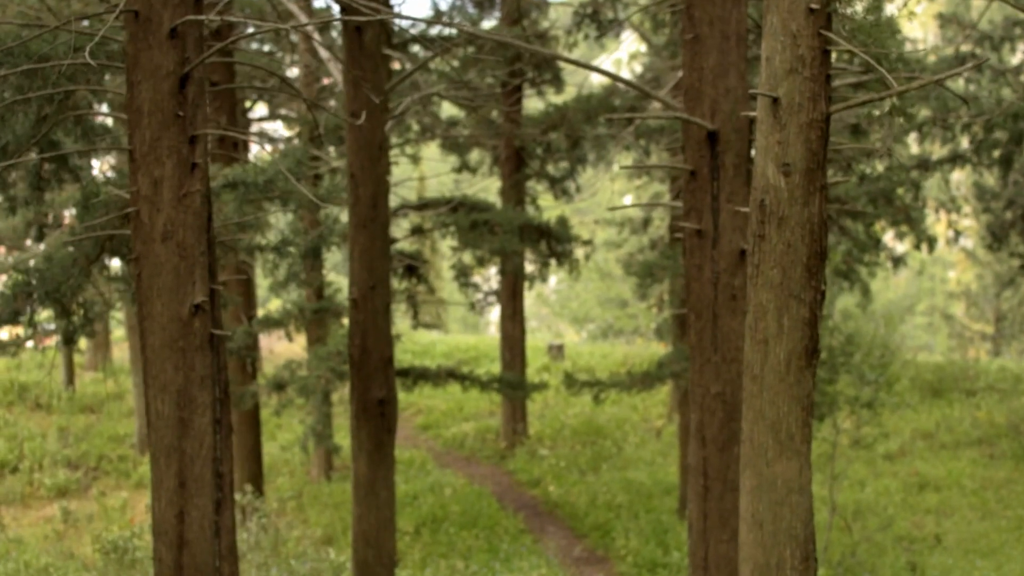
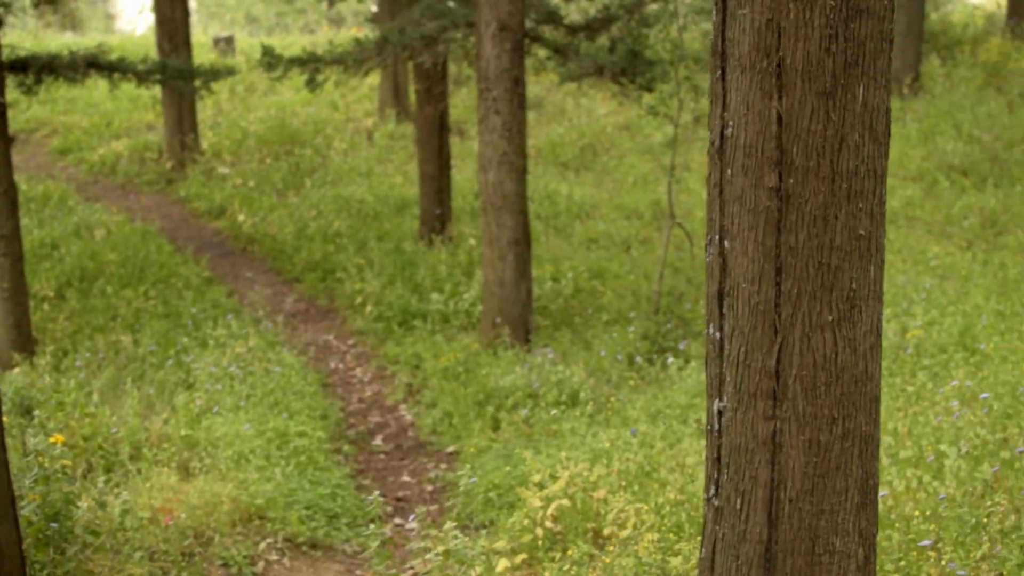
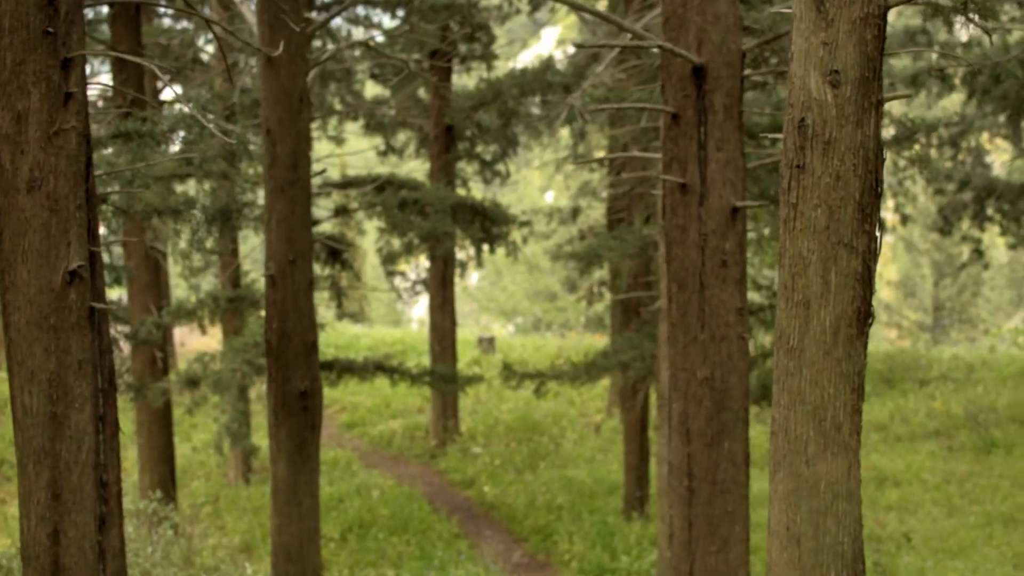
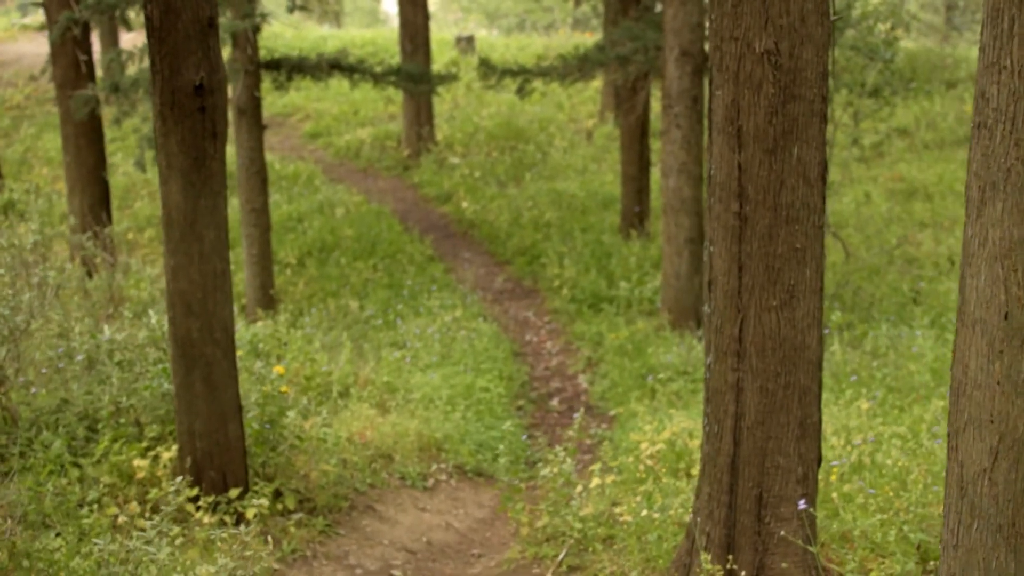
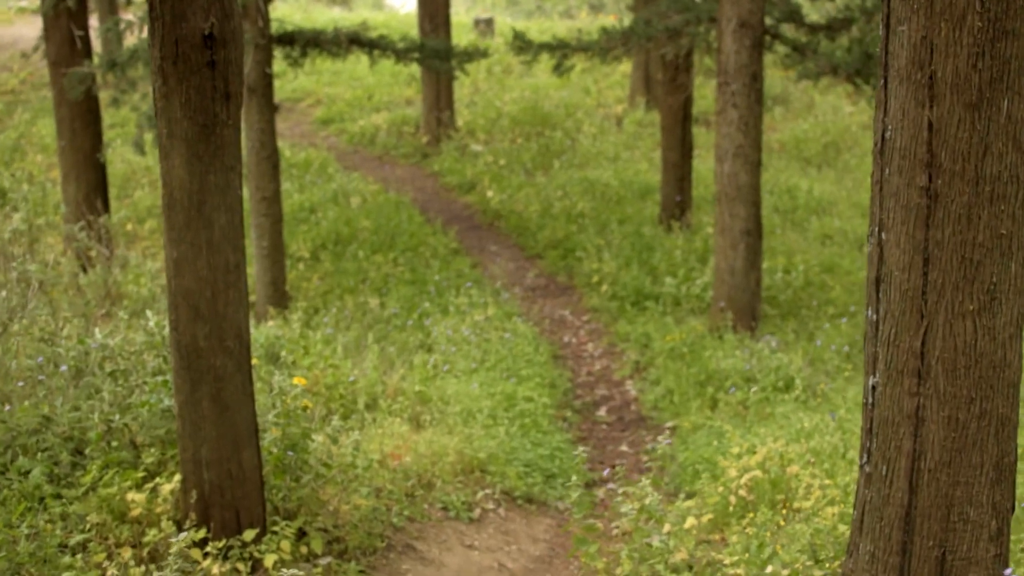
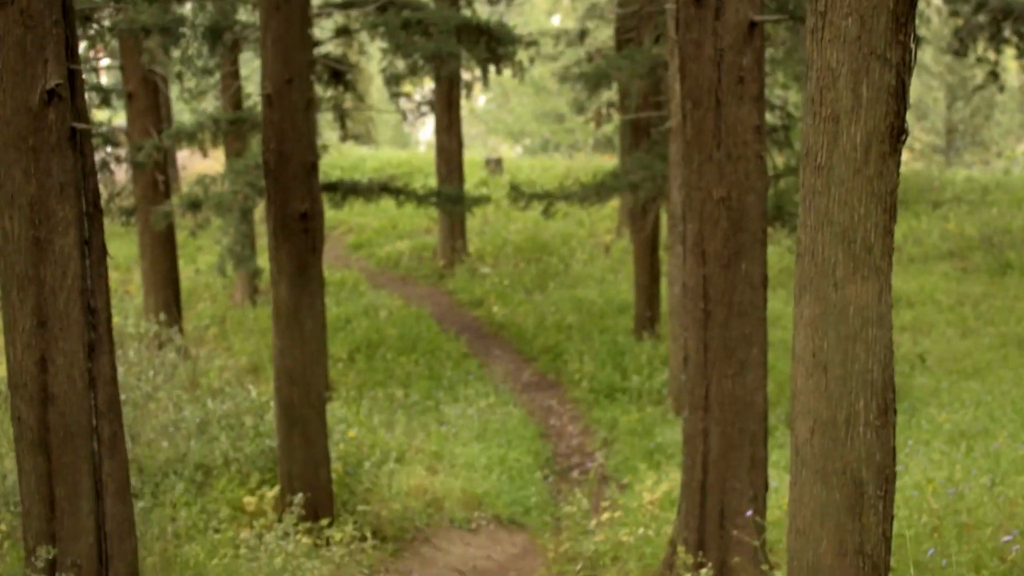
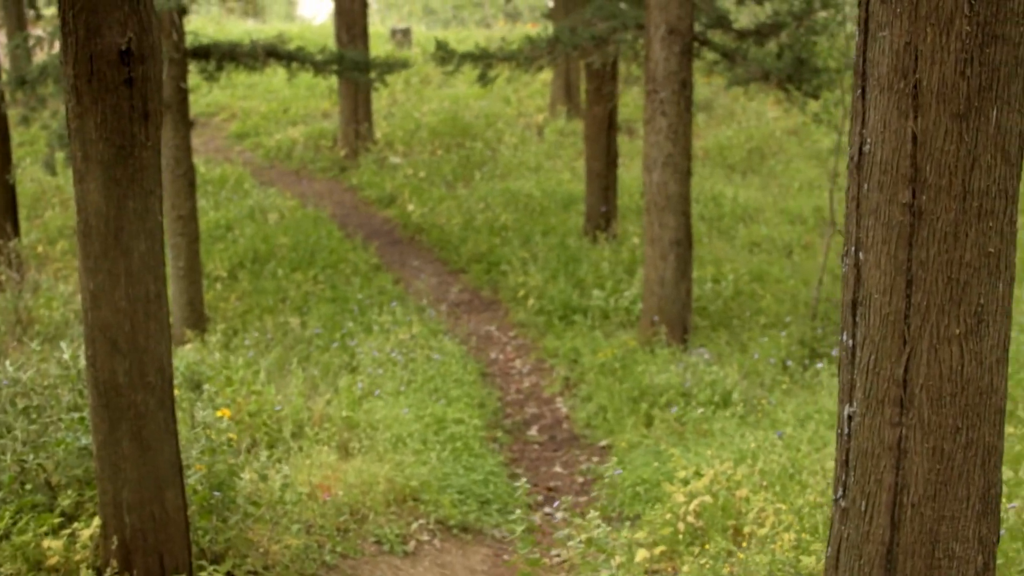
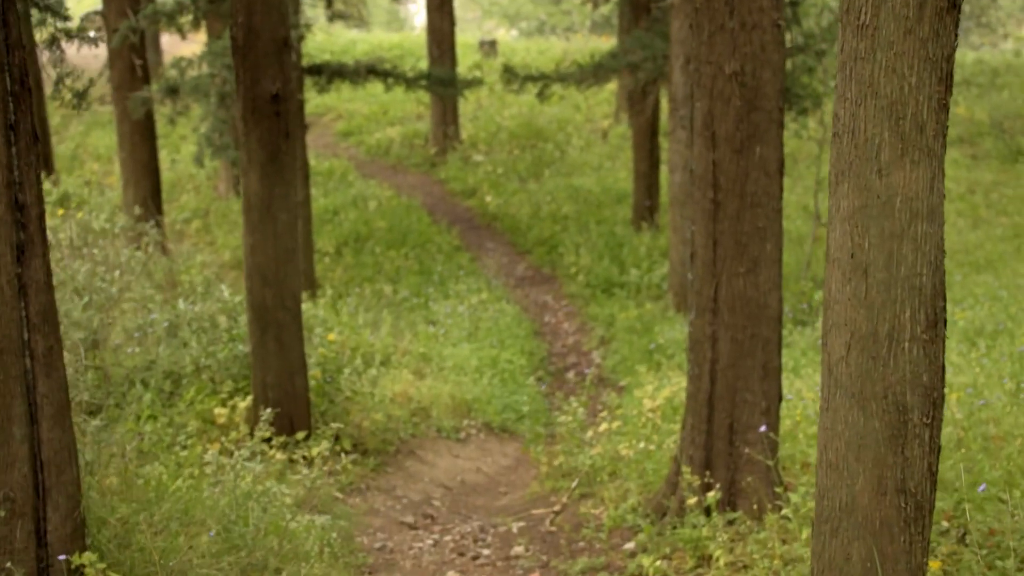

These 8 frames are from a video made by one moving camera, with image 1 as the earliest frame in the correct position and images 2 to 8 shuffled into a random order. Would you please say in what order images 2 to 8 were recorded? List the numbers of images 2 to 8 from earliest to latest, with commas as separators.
3, 6, 8, 4, 5, 7, 2
